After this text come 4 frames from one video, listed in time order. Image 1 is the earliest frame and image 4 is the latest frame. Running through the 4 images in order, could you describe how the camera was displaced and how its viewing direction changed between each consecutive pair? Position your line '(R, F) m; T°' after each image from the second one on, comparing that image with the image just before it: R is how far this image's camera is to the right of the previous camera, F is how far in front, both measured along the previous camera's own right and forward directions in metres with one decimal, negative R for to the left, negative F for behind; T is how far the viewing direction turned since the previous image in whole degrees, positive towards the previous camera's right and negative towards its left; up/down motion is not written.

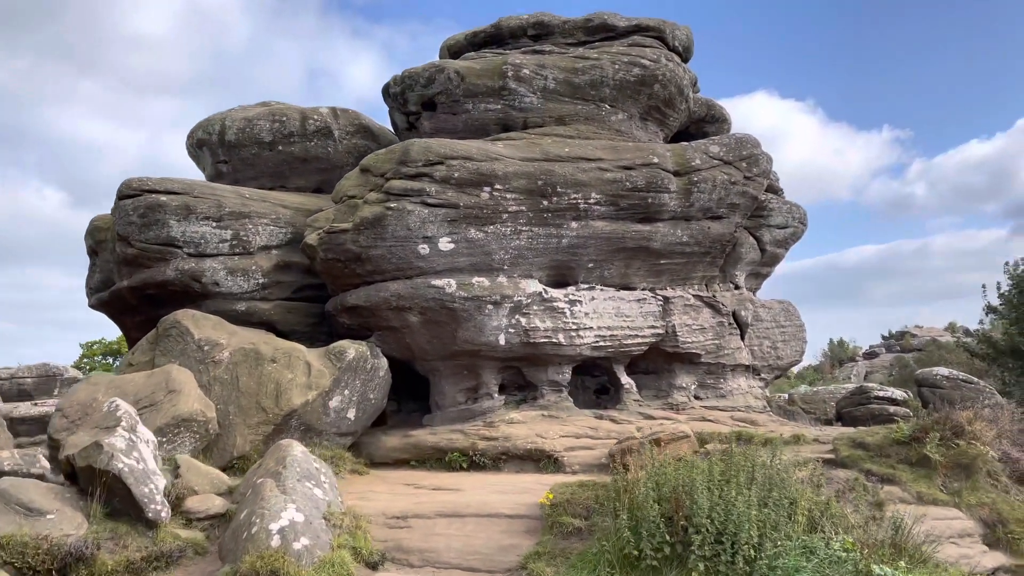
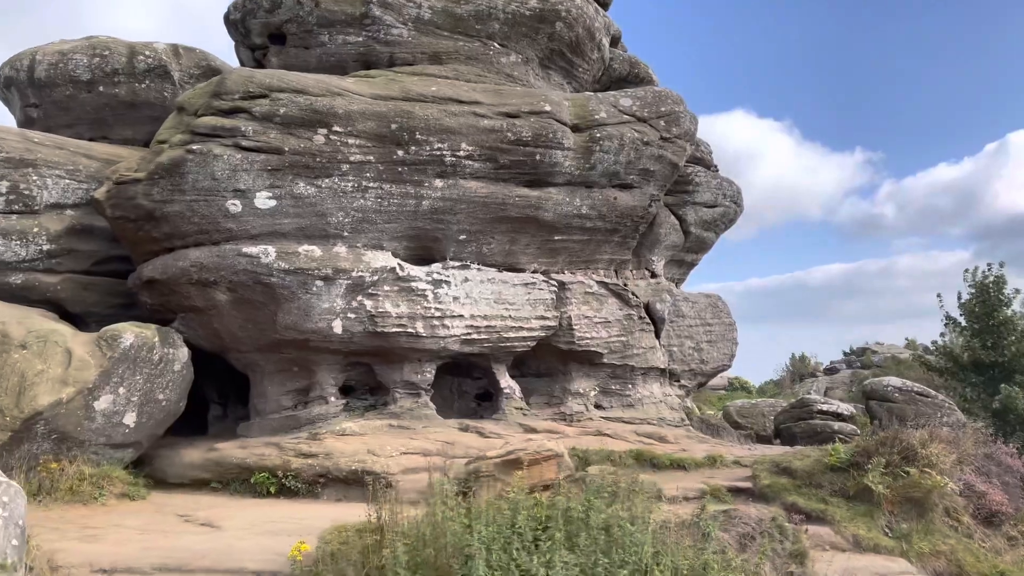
(+1.6, +2.9) m; +2°
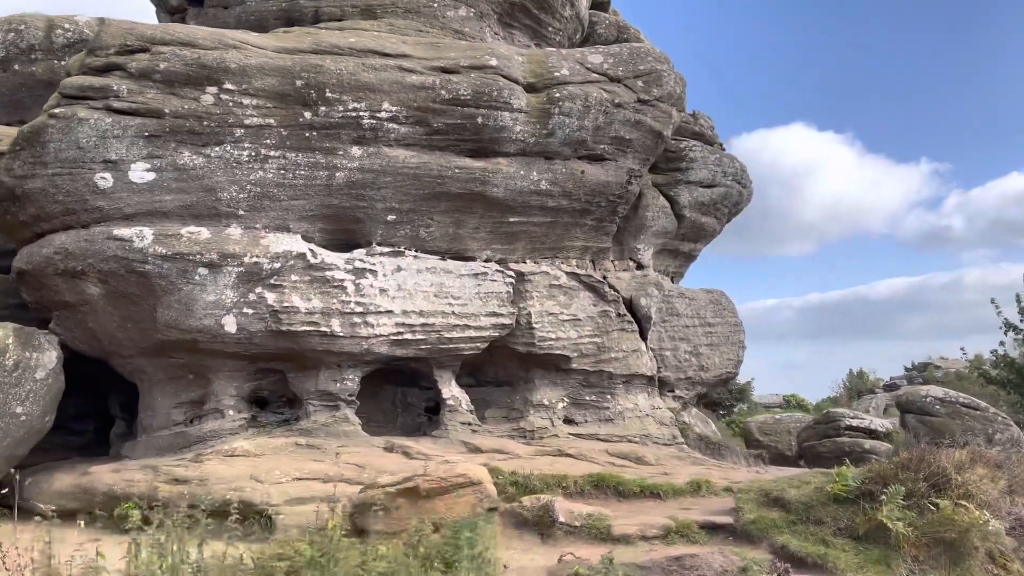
(+1.2, +1.9) m; -4°
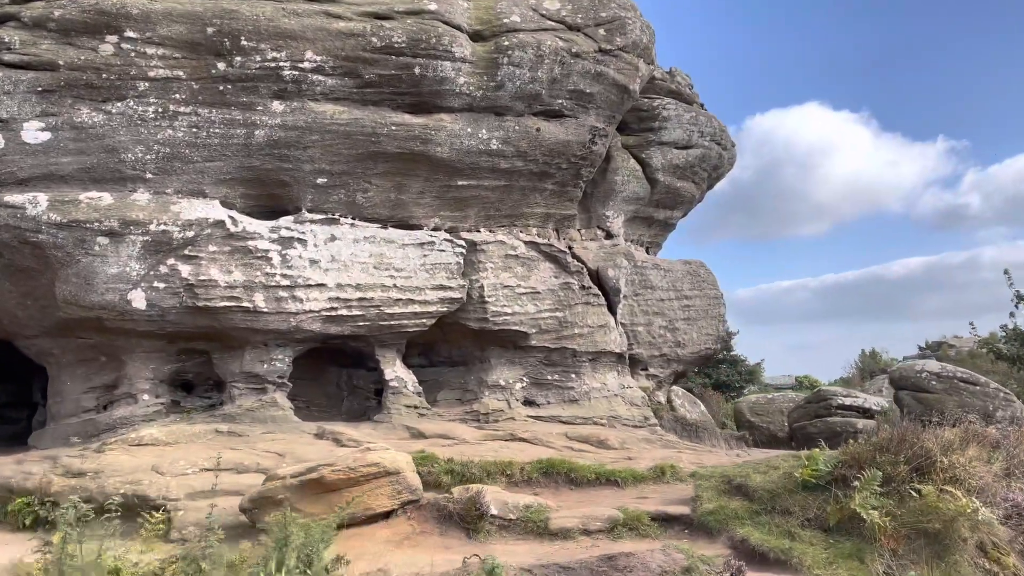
(+0.7, +0.9) m; -1°
